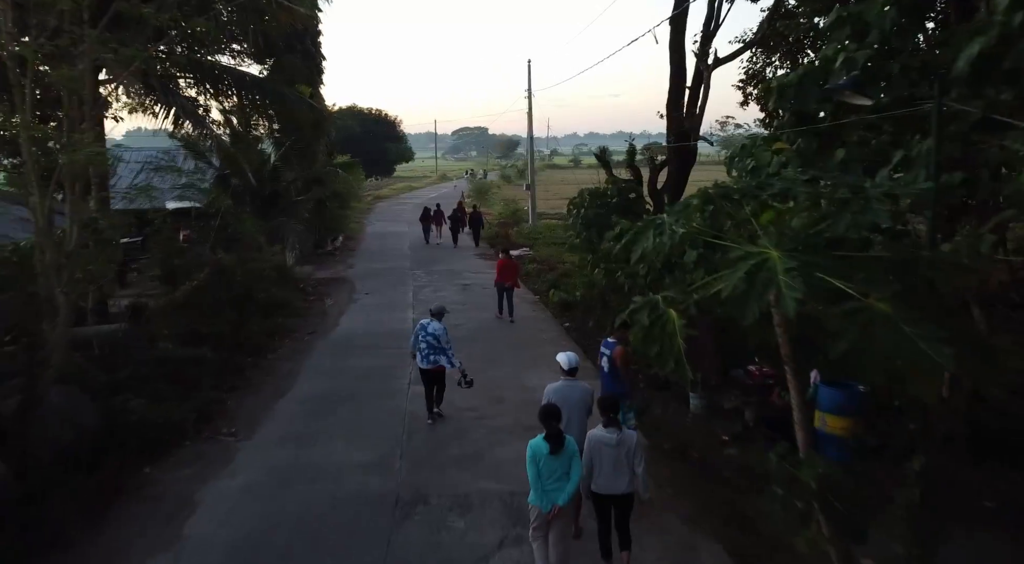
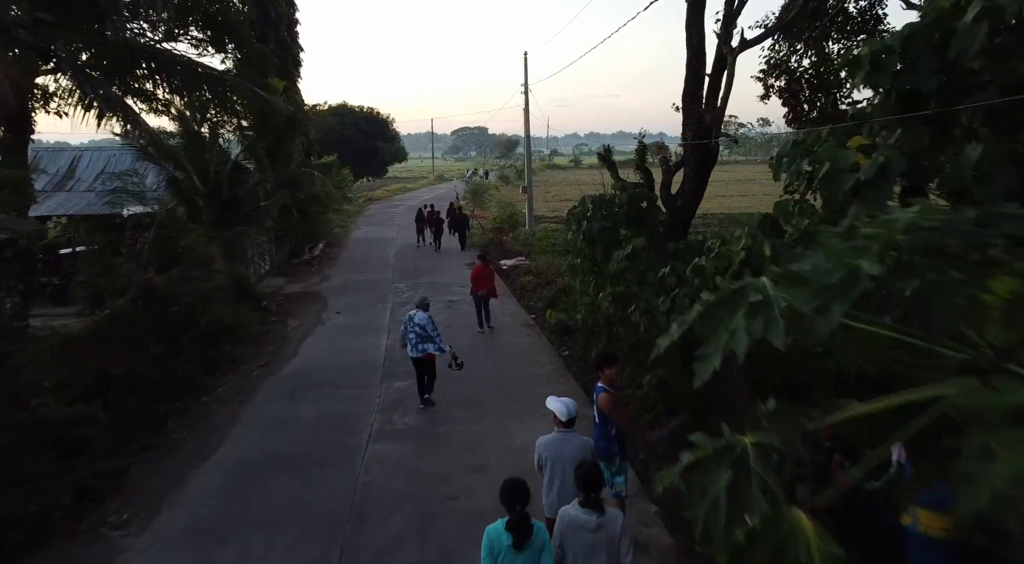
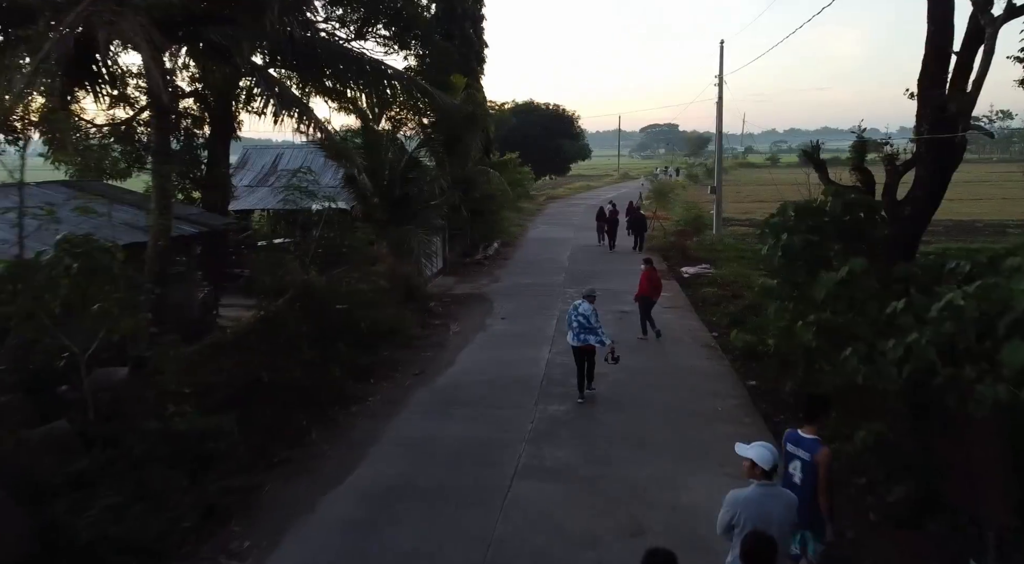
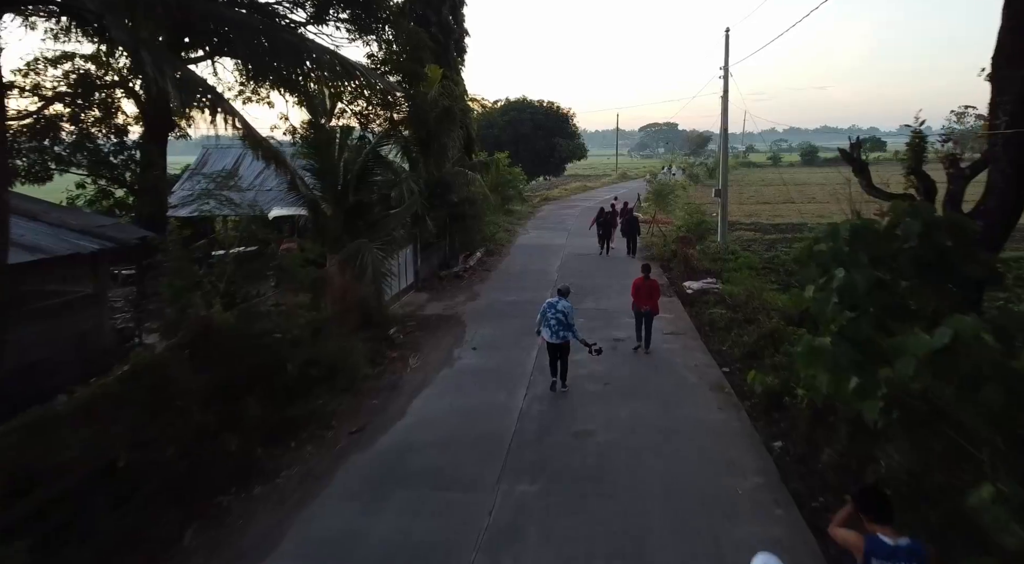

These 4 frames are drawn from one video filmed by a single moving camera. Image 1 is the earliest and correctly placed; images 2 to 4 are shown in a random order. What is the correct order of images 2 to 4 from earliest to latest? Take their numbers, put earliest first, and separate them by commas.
2, 3, 4
